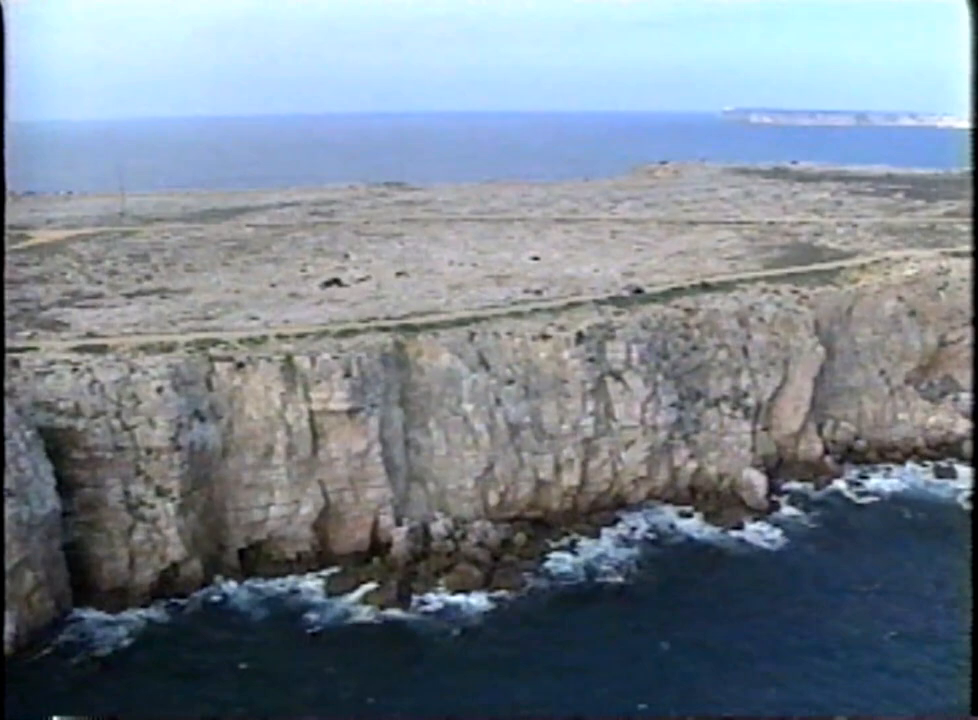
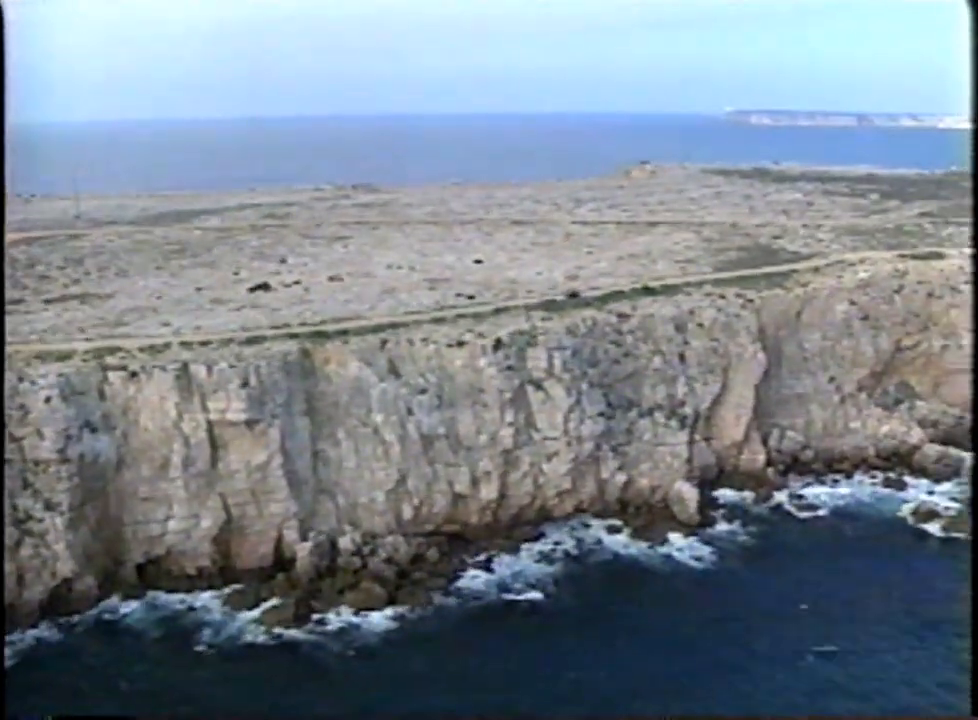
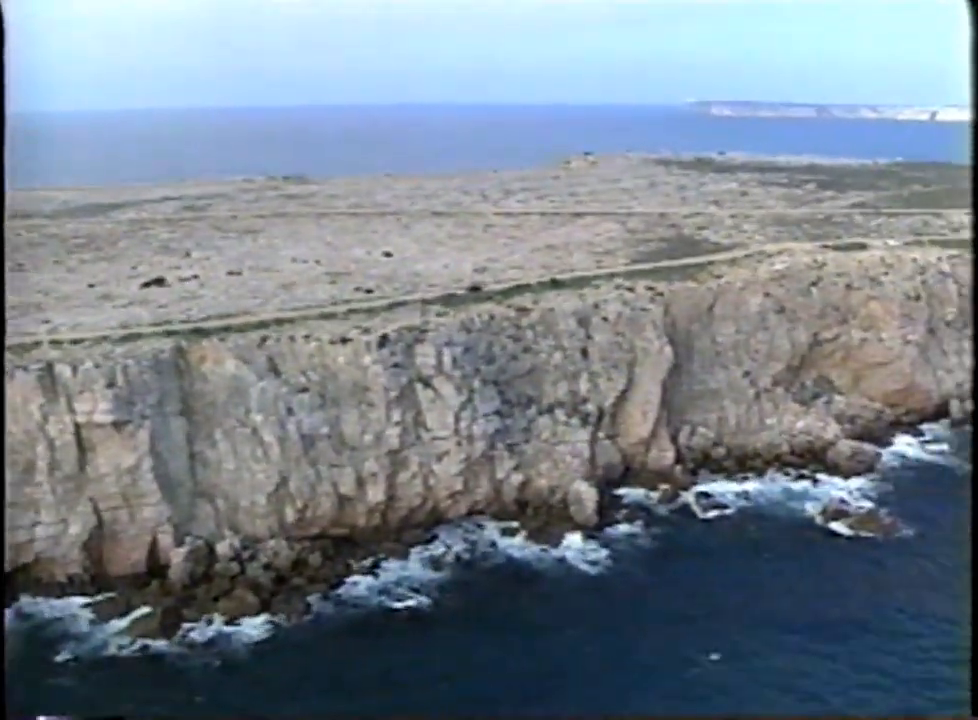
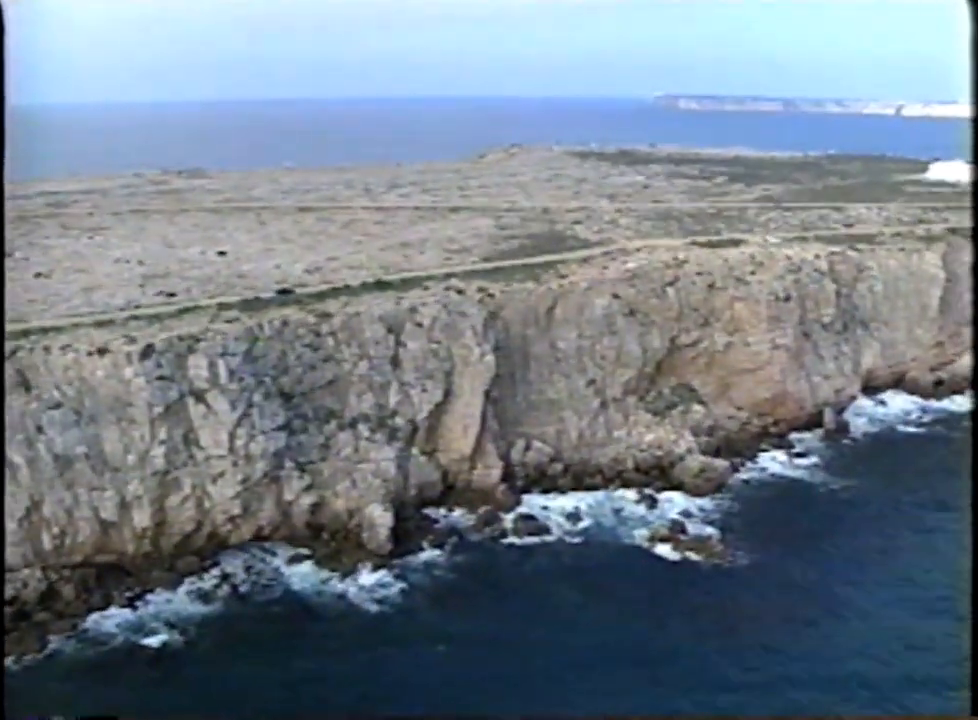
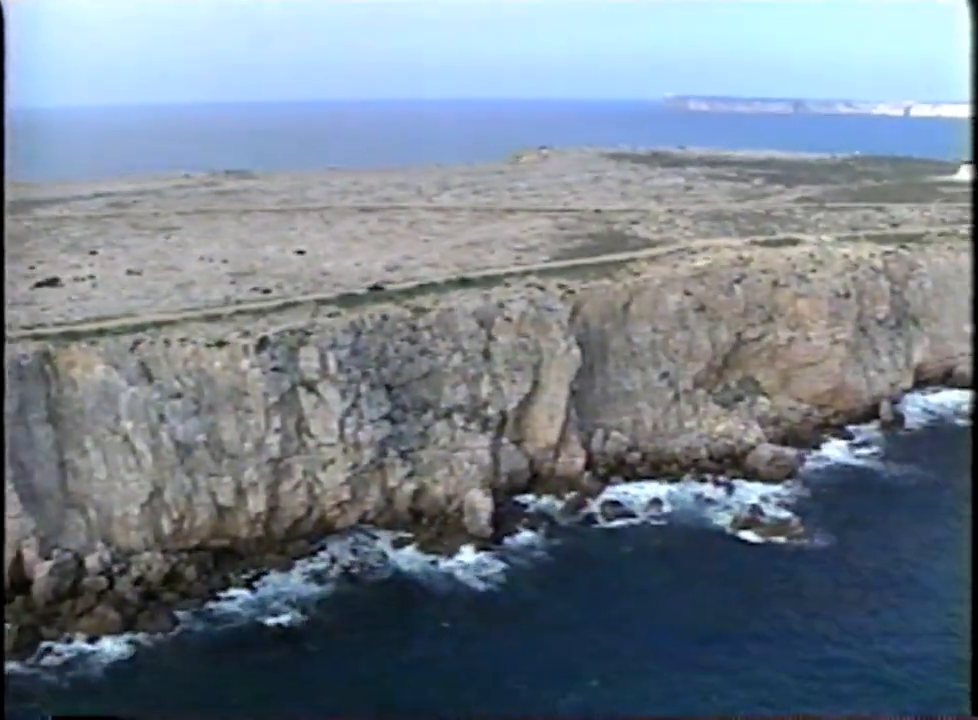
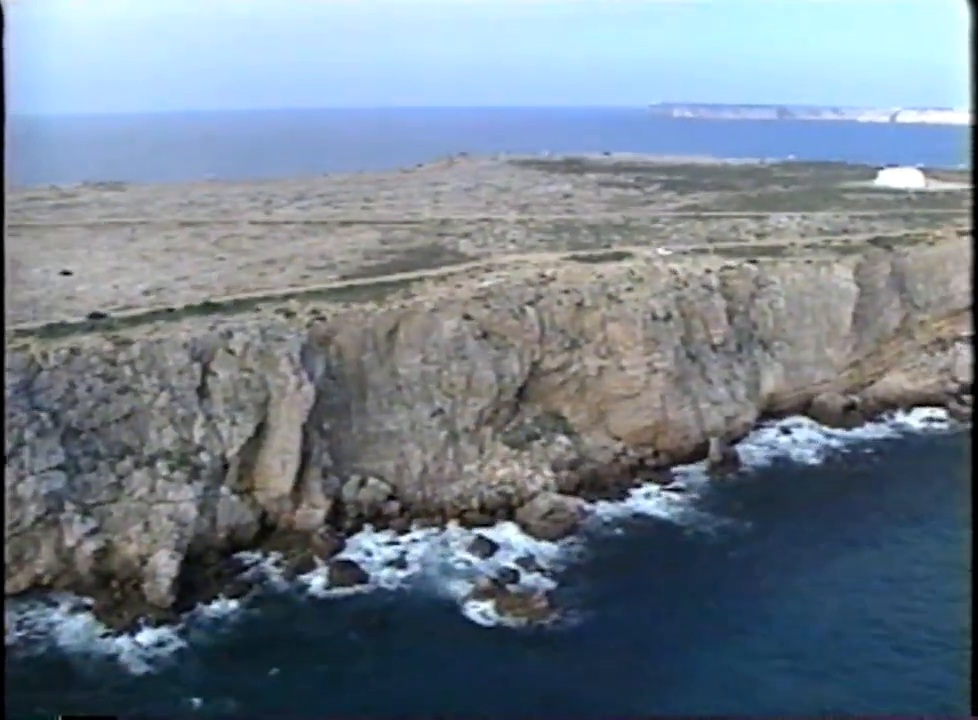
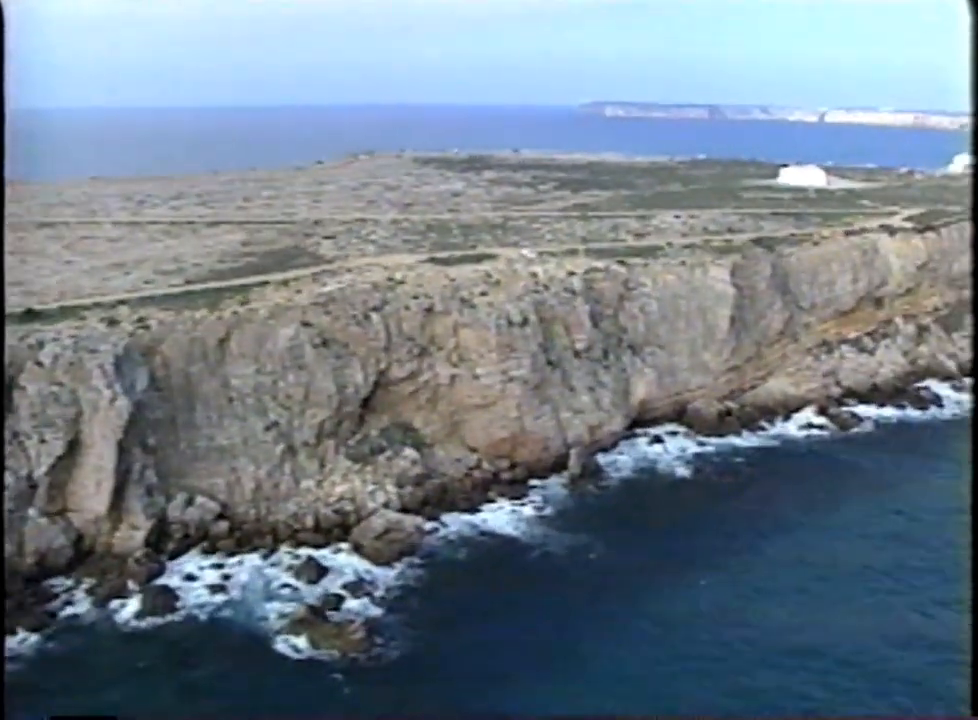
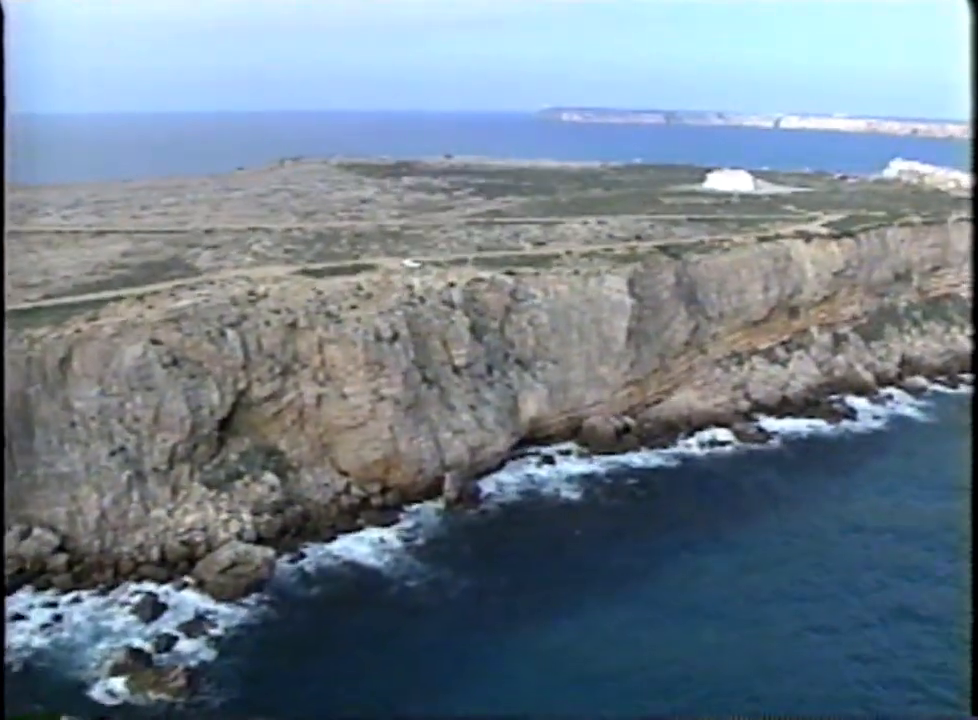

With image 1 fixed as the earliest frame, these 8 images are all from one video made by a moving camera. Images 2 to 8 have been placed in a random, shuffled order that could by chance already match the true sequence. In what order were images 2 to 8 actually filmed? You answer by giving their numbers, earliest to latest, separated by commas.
2, 3, 5, 4, 6, 7, 8
